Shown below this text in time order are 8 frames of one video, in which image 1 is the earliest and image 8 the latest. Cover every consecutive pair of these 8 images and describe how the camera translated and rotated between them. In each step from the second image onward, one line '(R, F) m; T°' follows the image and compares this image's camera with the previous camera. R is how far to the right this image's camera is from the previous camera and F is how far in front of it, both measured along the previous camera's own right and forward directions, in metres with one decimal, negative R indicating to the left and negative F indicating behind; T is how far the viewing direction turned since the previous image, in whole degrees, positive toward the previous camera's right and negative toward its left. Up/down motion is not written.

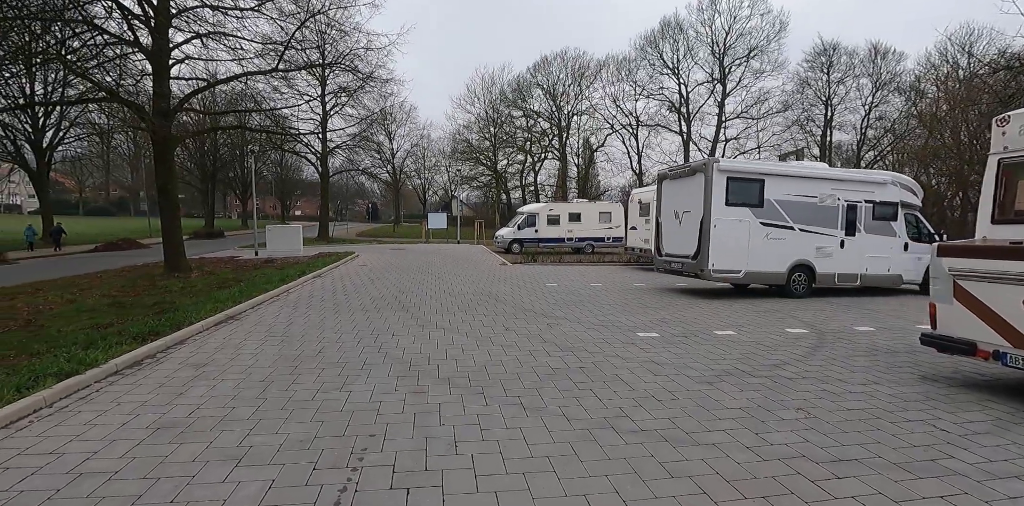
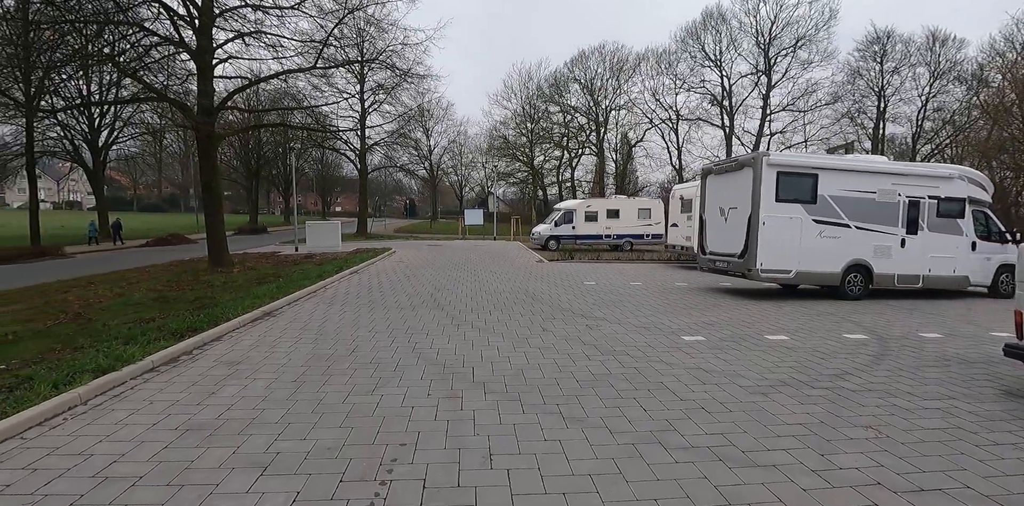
(0.0, +0.3) m; -4°
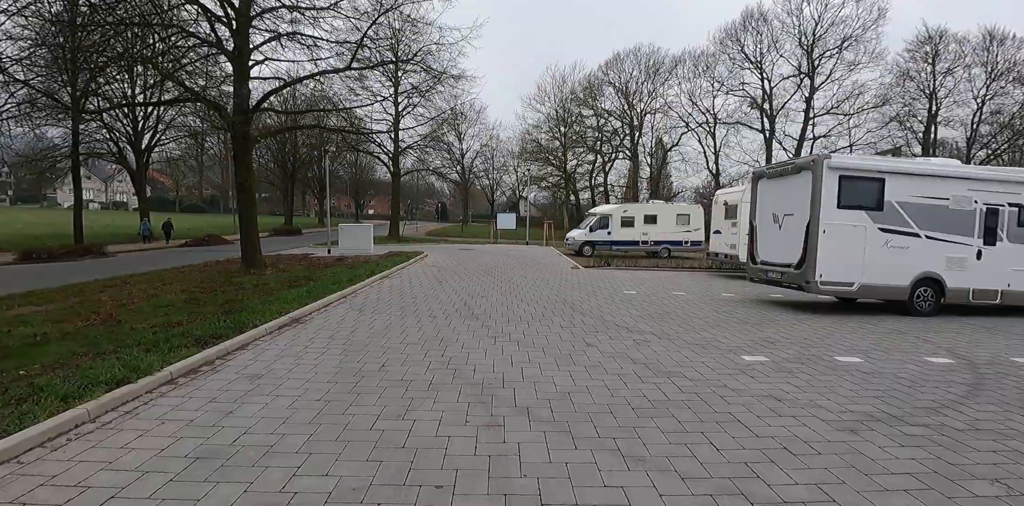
(-0.2, +0.5) m; -3°
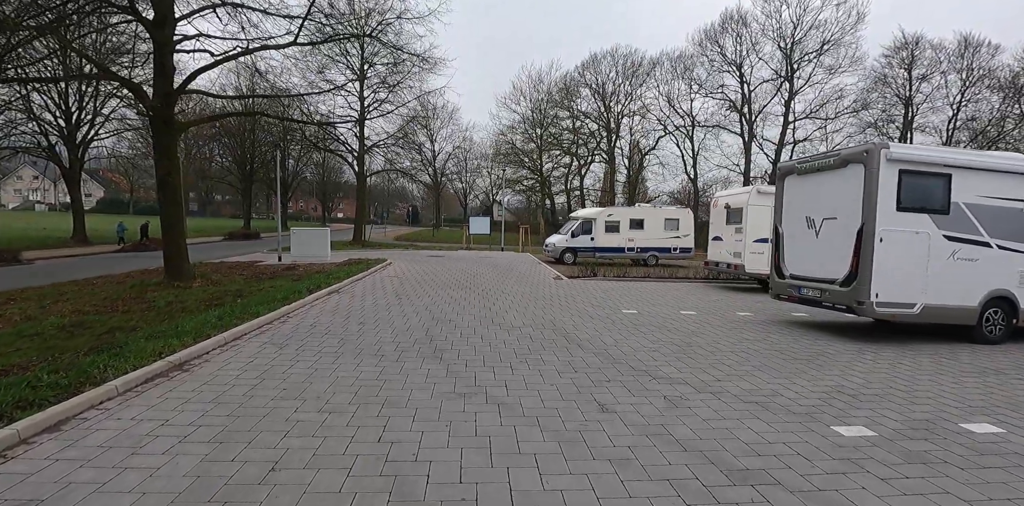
(0.0, +2.1) m; +3°
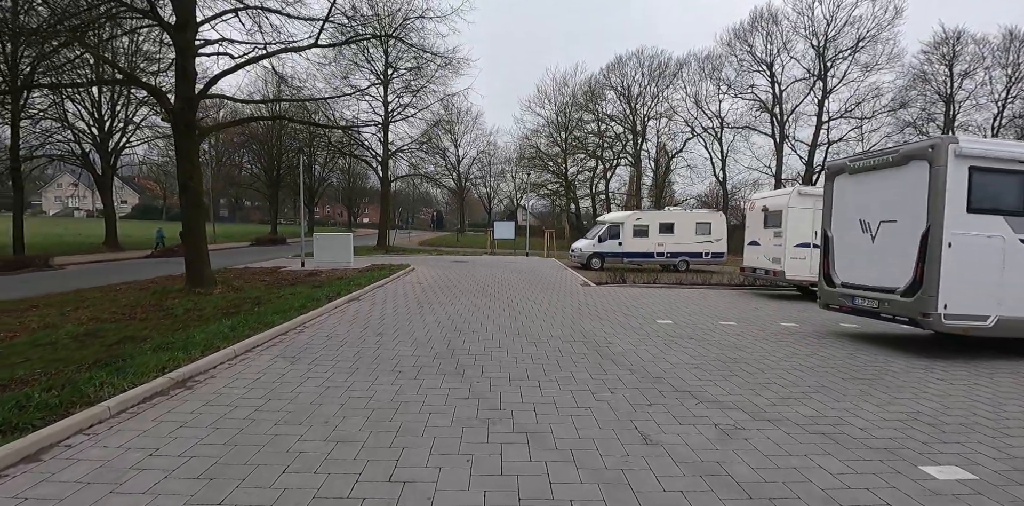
(0.0, +0.5) m; -3°
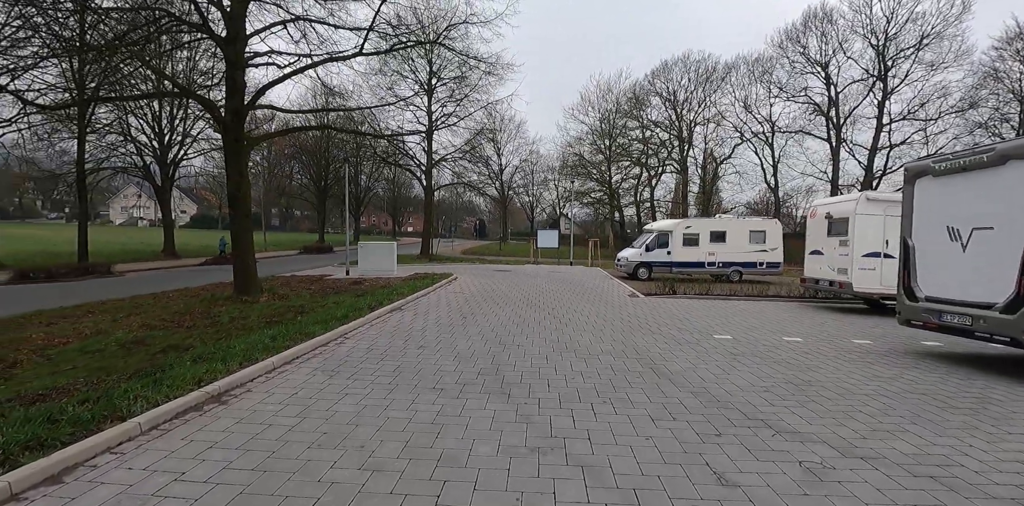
(-0.1, +0.4) m; -5°
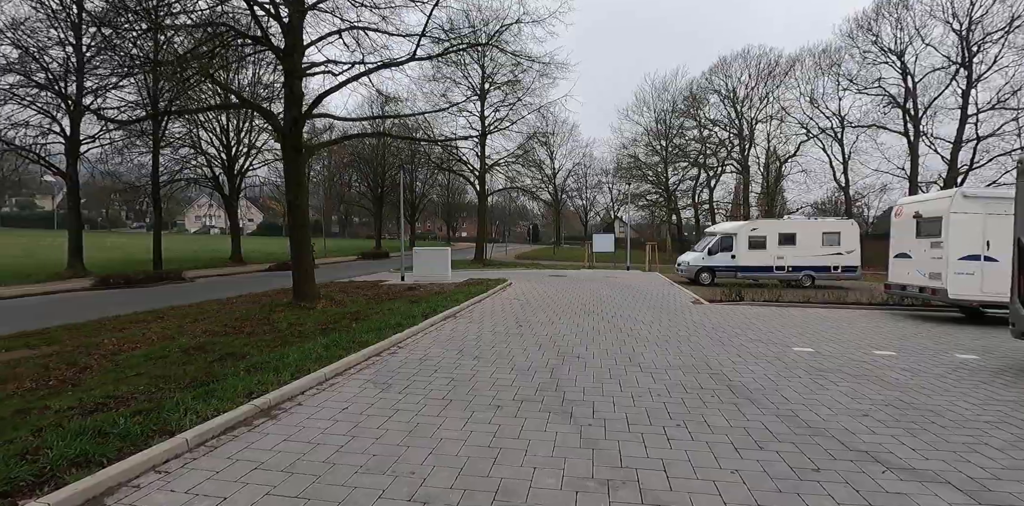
(-0.1, +0.4) m; -6°
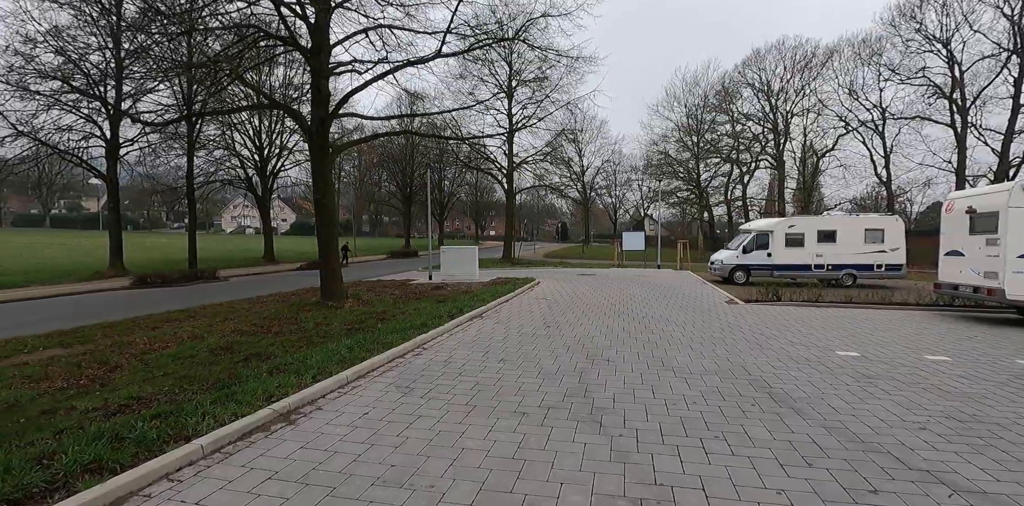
(0.0, +0.2) m; -3°
